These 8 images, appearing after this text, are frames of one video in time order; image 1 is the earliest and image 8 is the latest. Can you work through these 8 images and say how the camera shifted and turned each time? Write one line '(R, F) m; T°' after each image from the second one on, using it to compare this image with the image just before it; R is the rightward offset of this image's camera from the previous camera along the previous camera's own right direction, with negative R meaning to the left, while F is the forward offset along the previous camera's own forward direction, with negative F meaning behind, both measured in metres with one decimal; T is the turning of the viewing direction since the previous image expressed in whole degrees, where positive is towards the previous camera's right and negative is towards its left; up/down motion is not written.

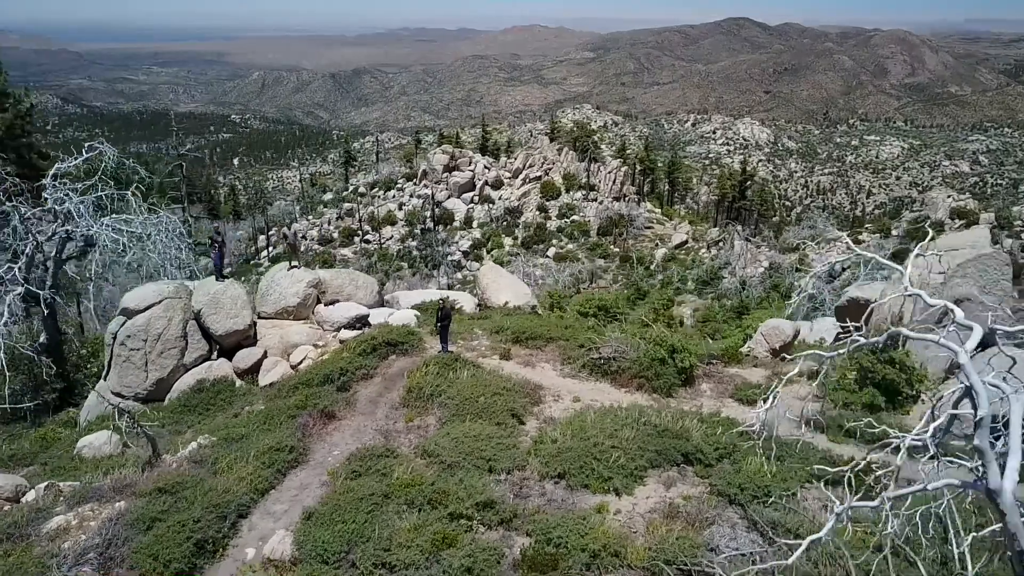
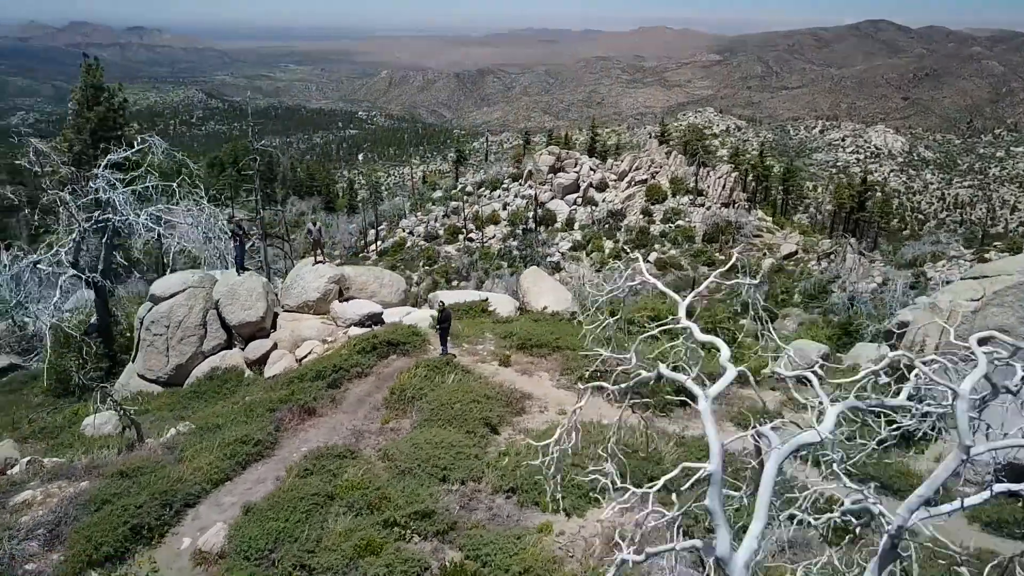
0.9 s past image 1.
(+1.6, +0.4) m; -8°
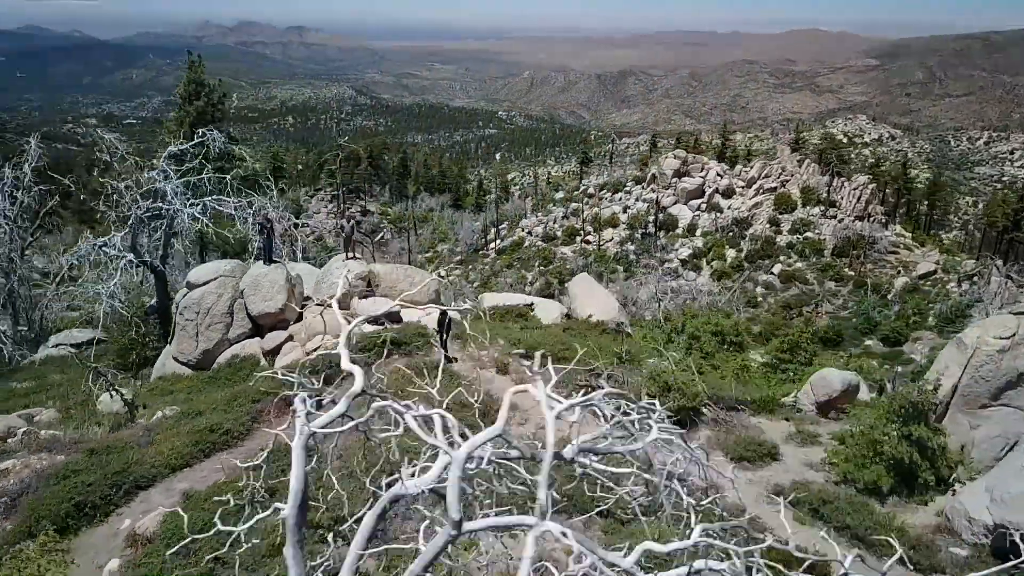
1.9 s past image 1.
(+1.8, +0.4) m; -9°
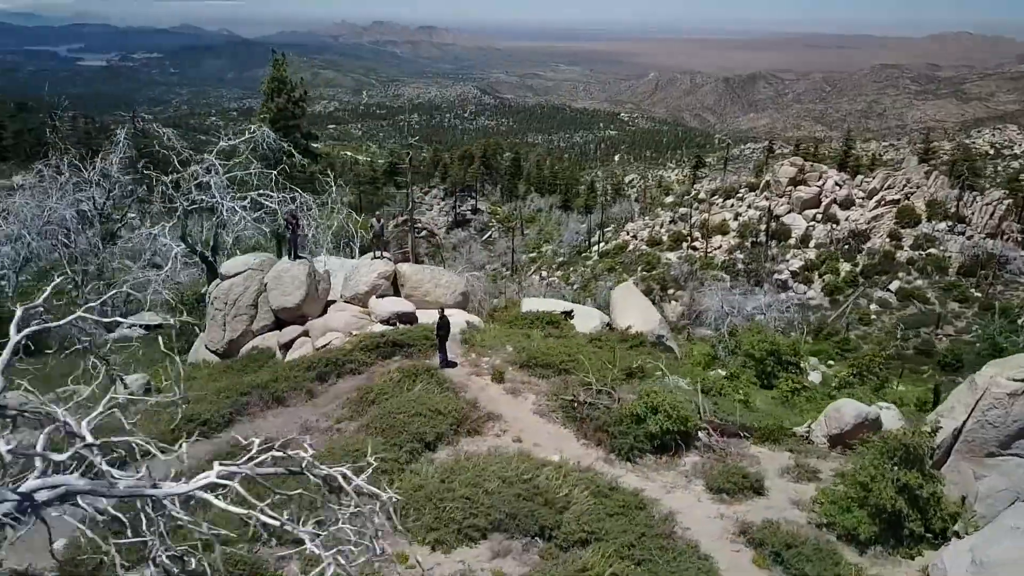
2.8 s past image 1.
(+1.6, +0.4) m; -8°
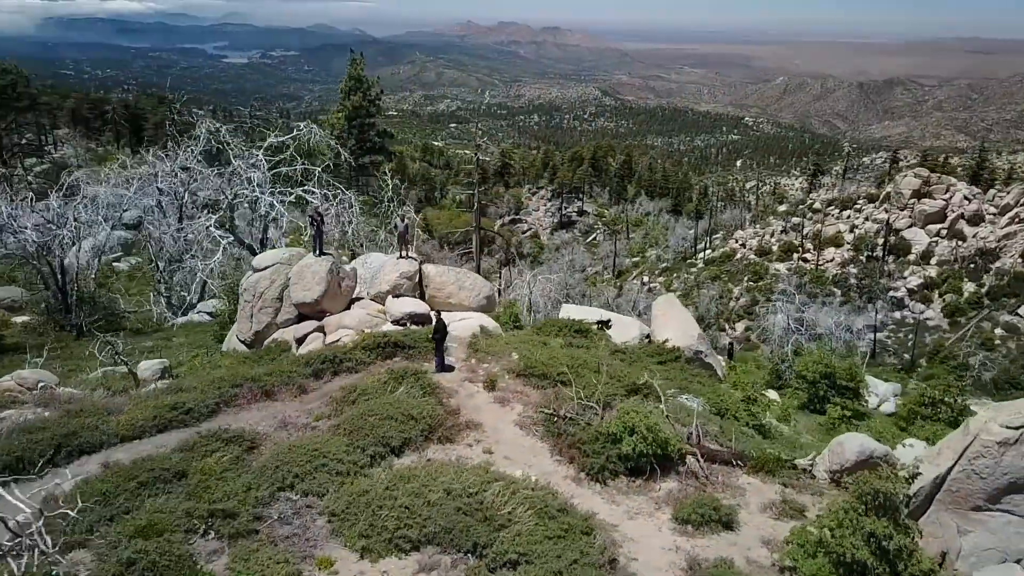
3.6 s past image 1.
(+1.6, +0.4) m; -8°
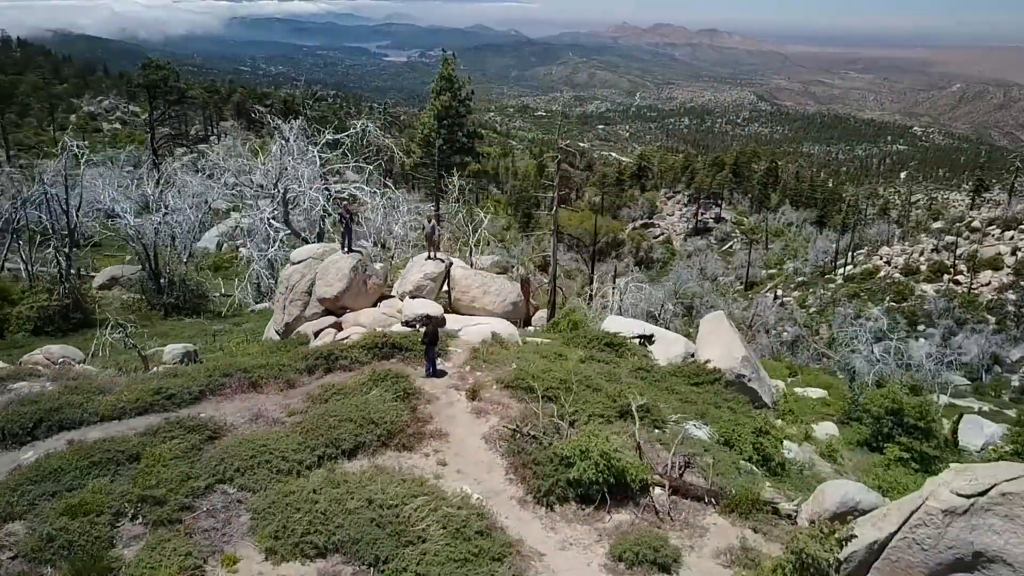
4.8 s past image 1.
(+2.0, +0.5) m; -10°
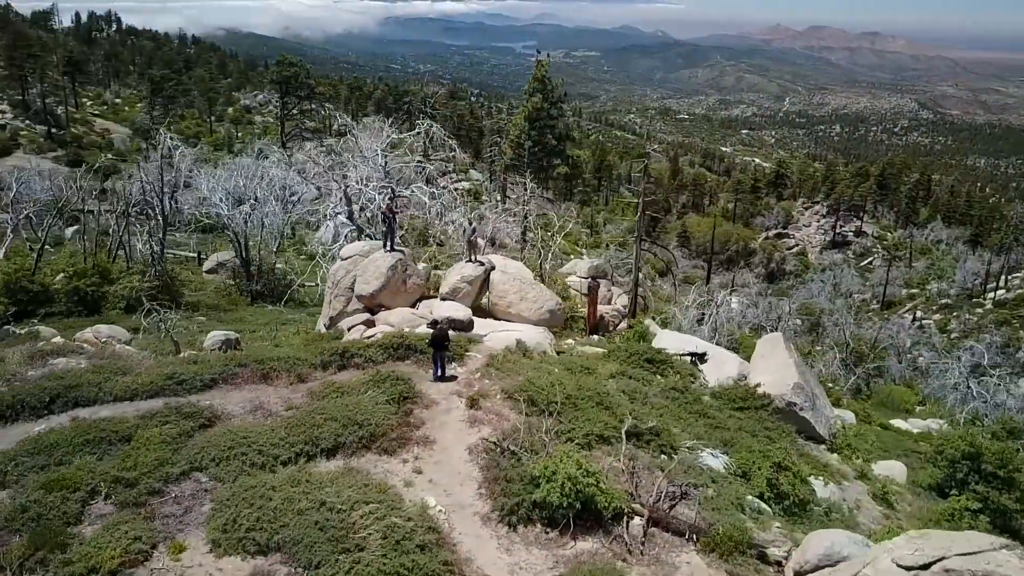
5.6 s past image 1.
(+1.6, +0.4) m; -9°
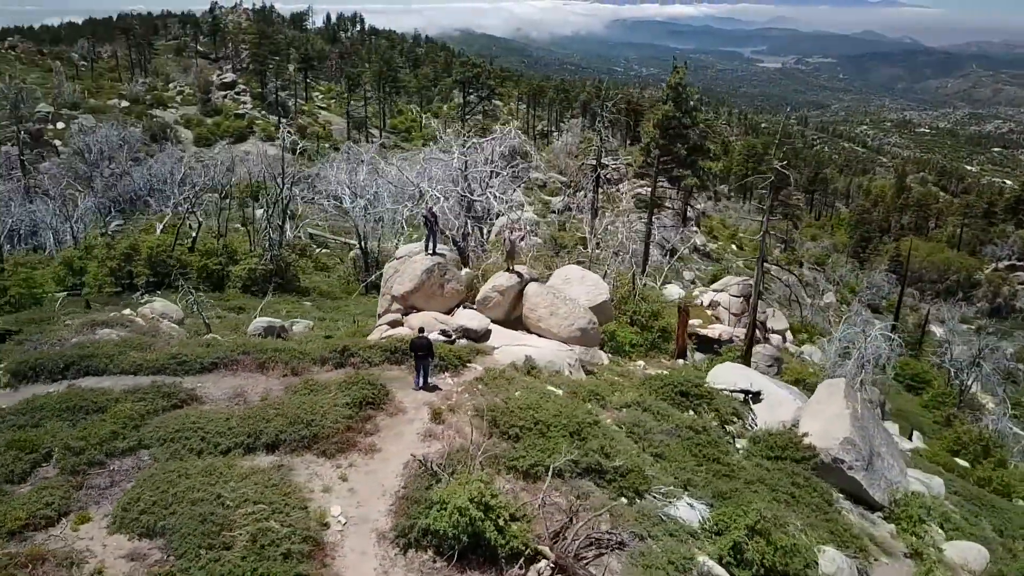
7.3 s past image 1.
(+2.9, +0.8) m; -14°
